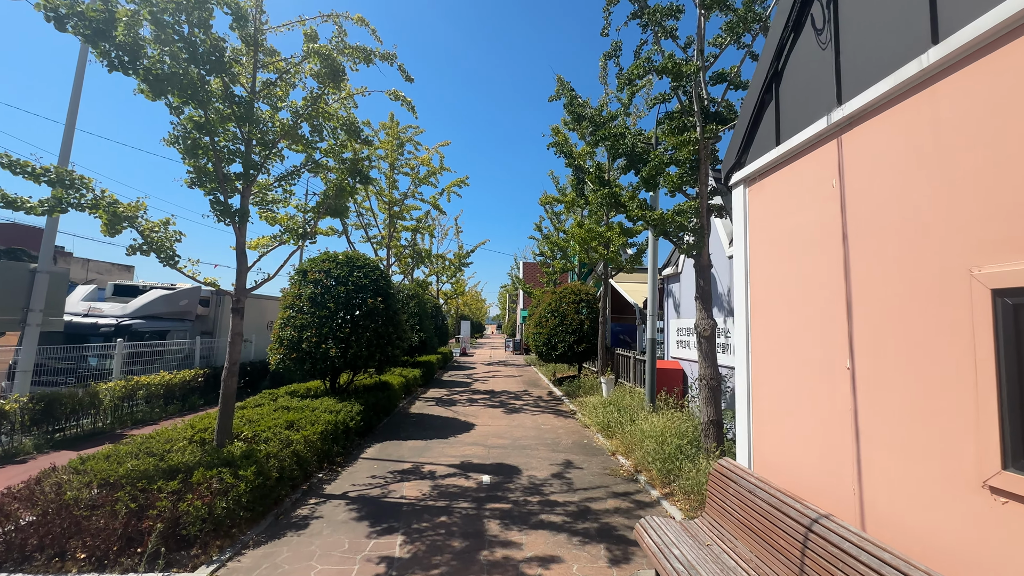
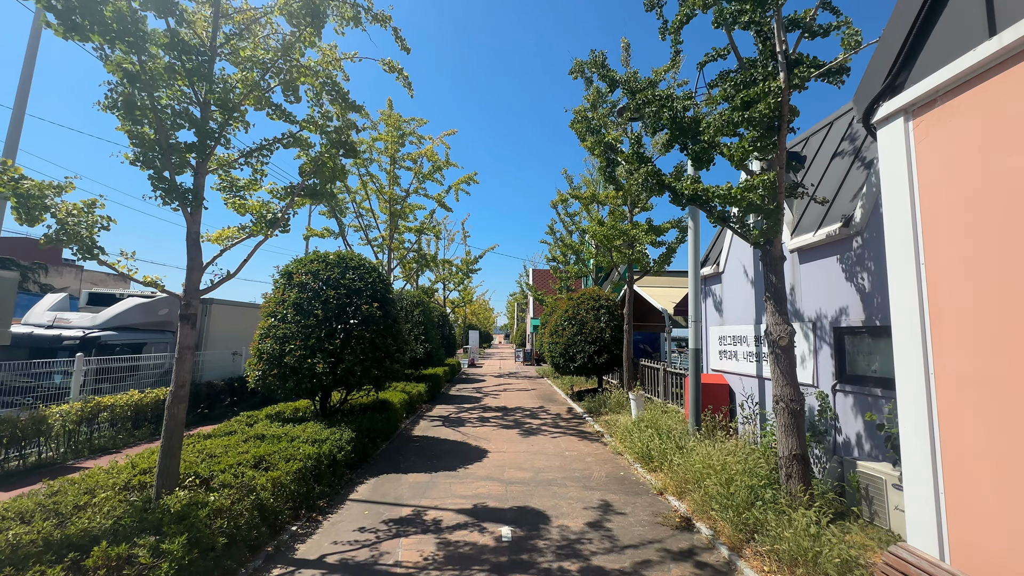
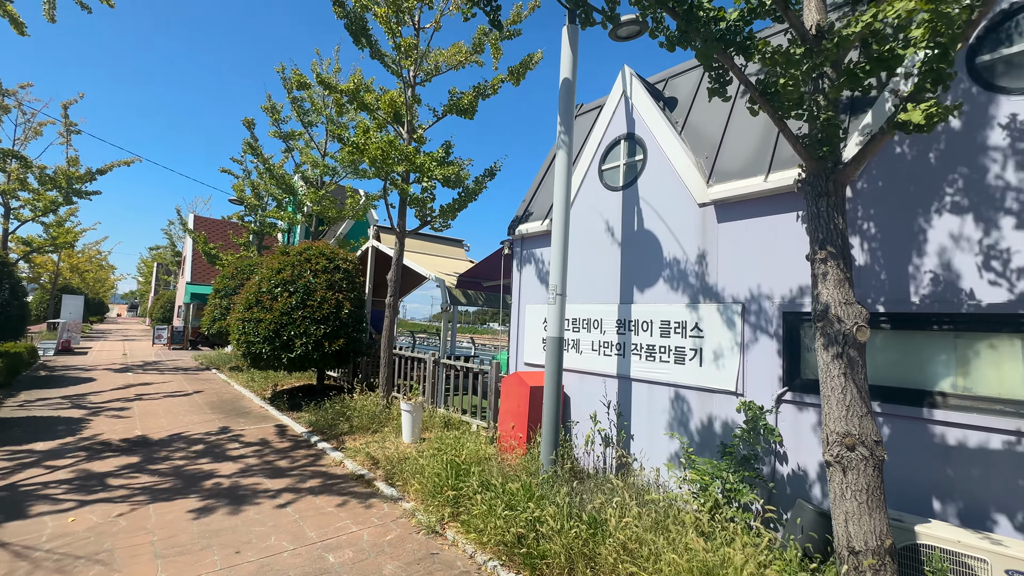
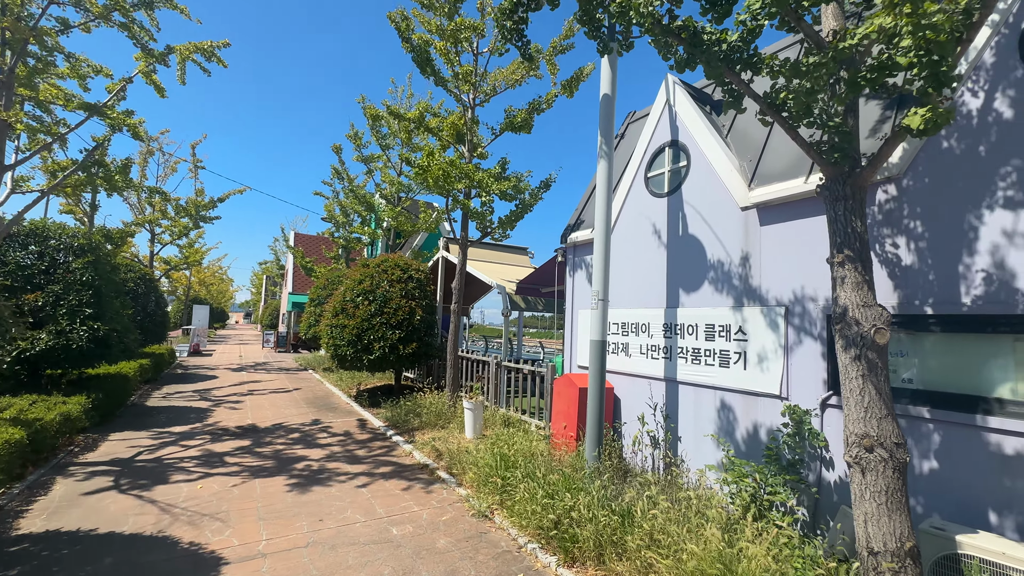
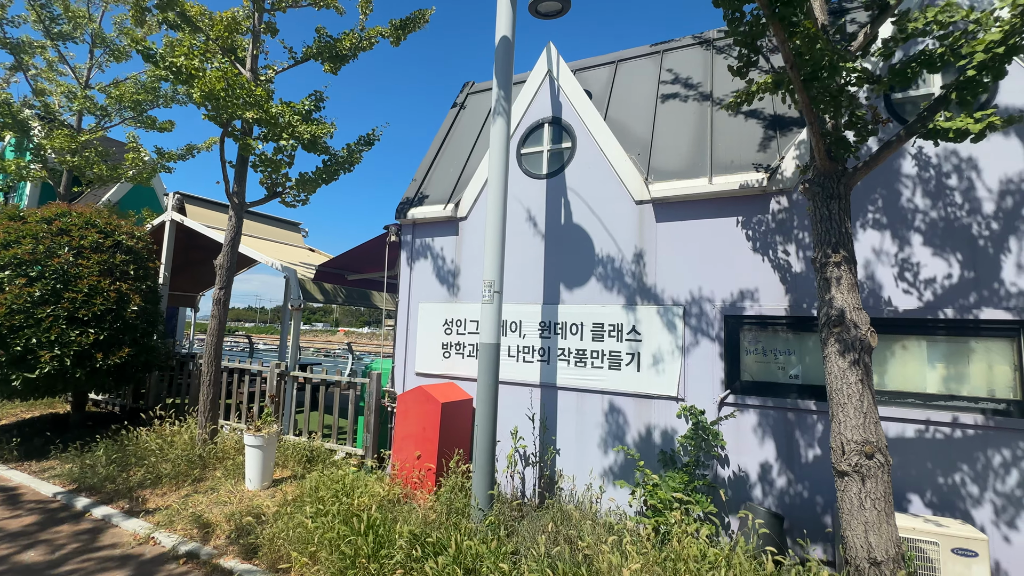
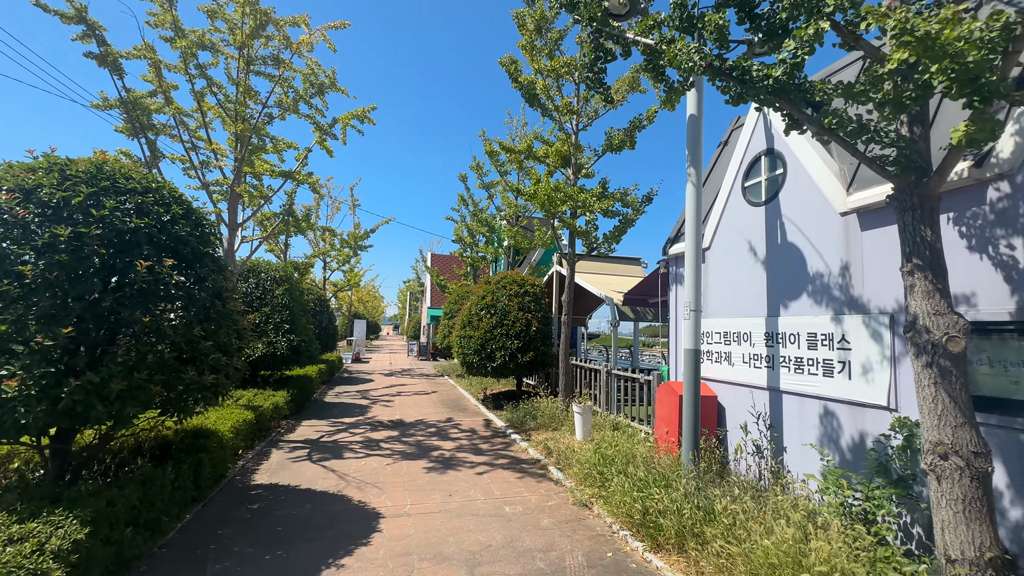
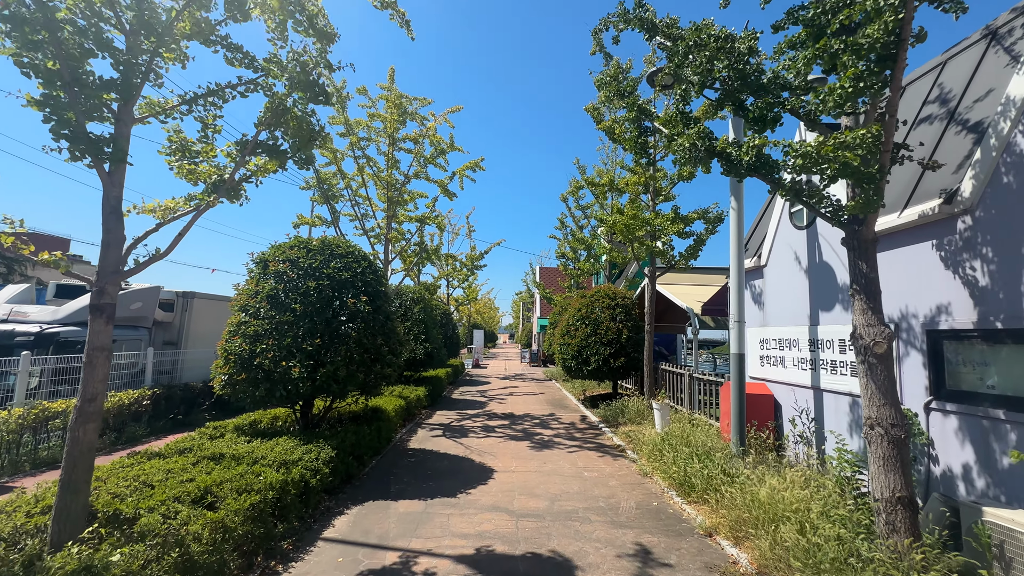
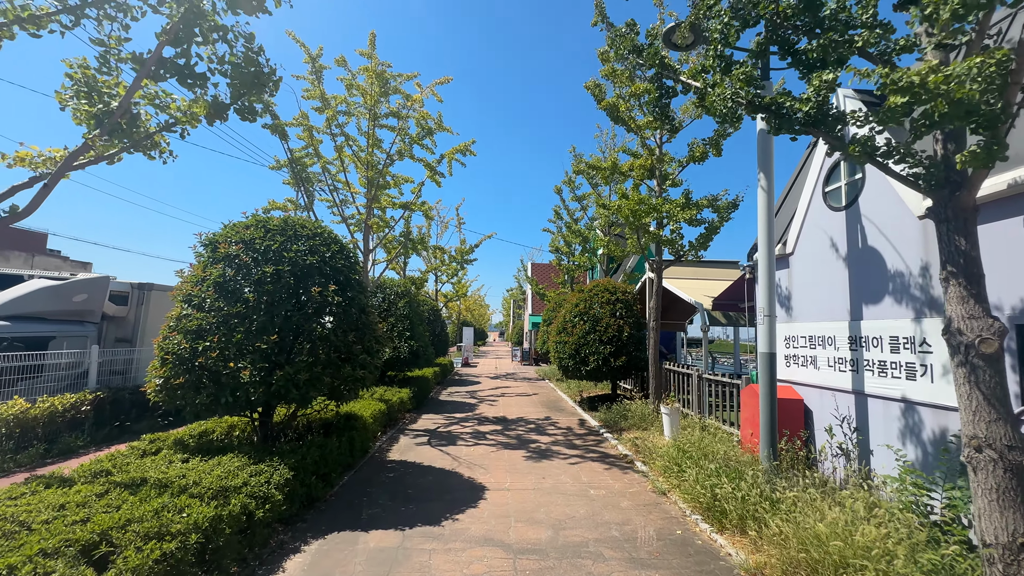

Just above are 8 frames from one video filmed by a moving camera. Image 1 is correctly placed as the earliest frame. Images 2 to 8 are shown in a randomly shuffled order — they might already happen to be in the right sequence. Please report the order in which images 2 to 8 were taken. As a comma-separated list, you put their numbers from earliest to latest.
2, 7, 8, 6, 4, 3, 5
